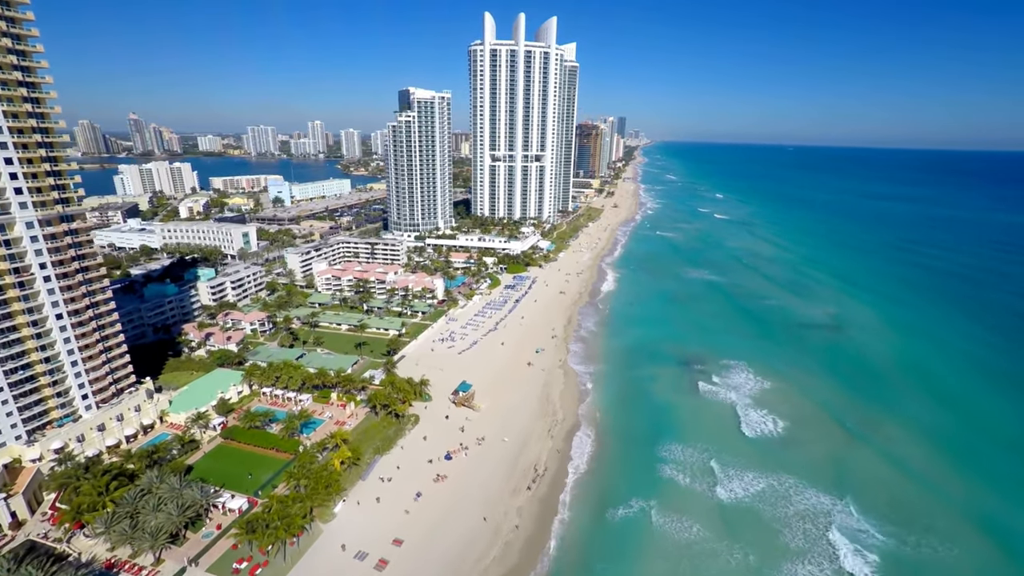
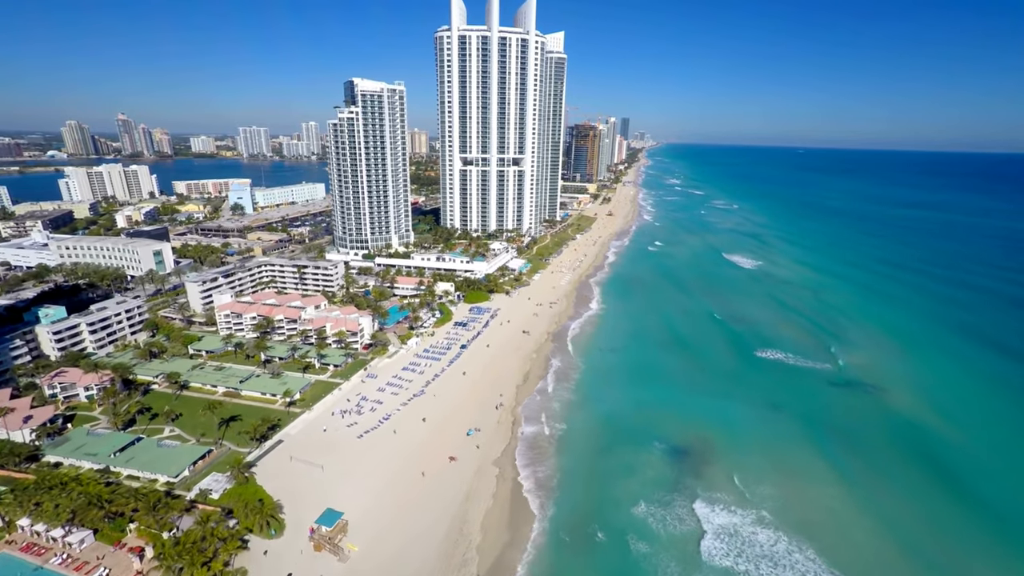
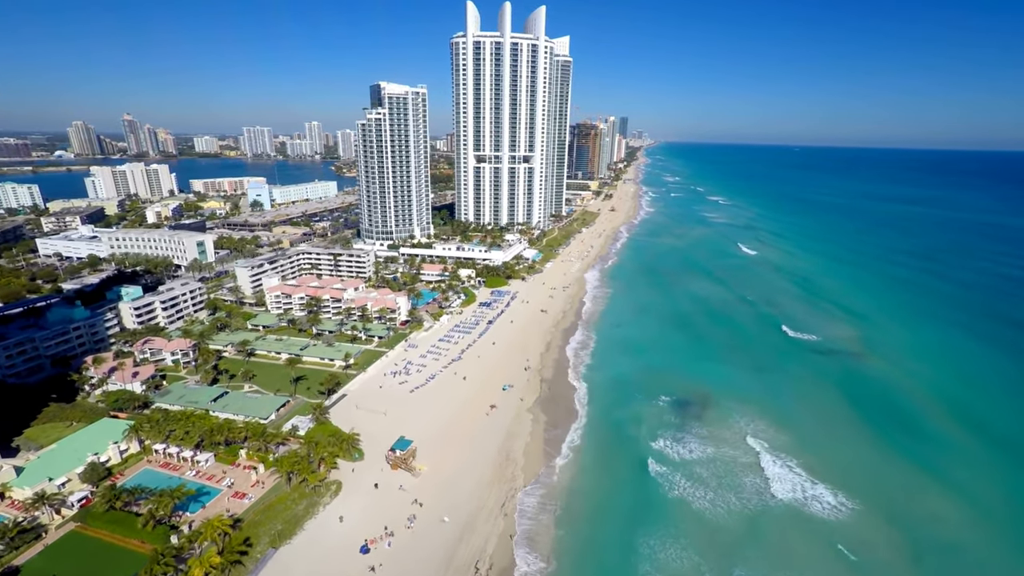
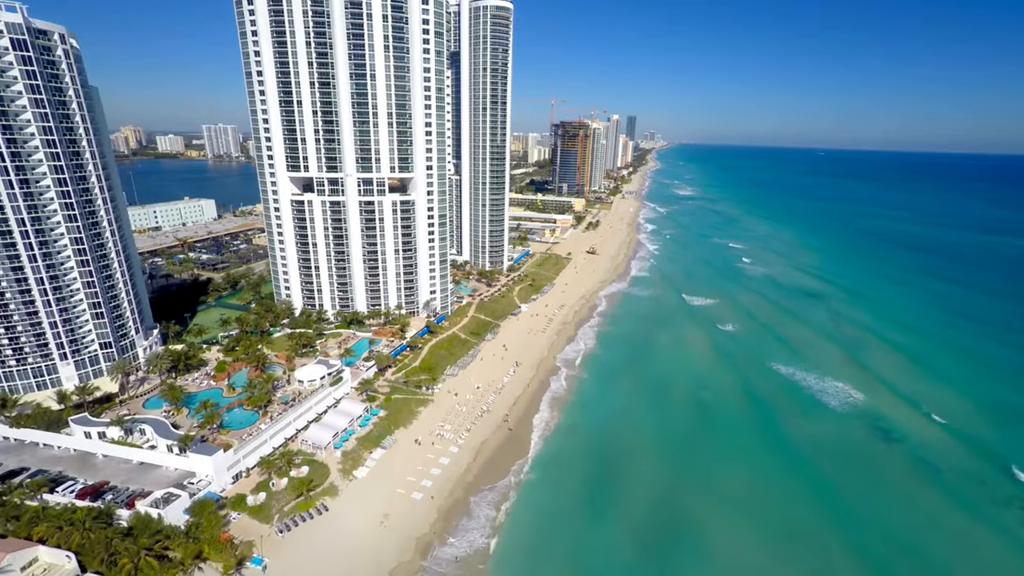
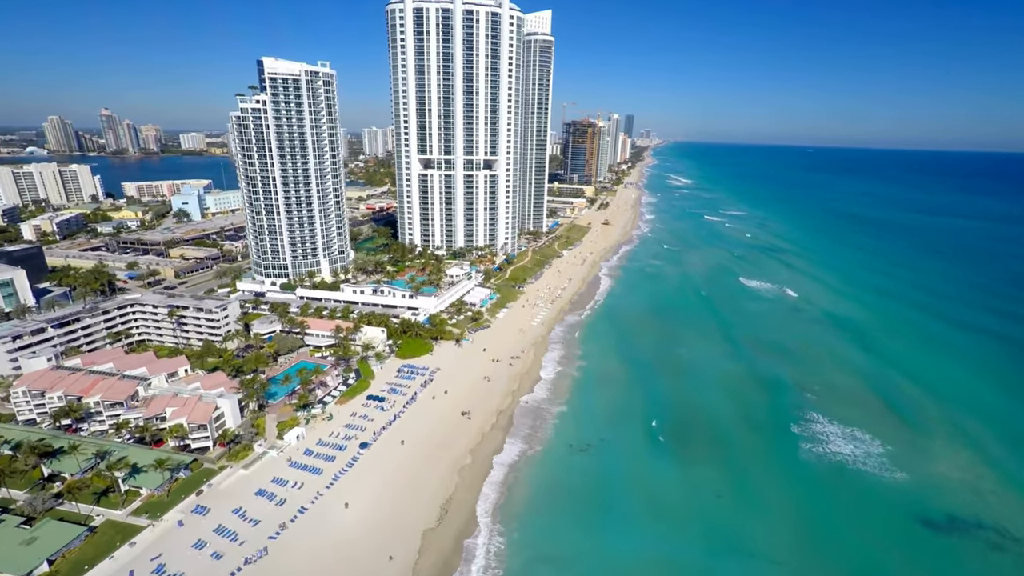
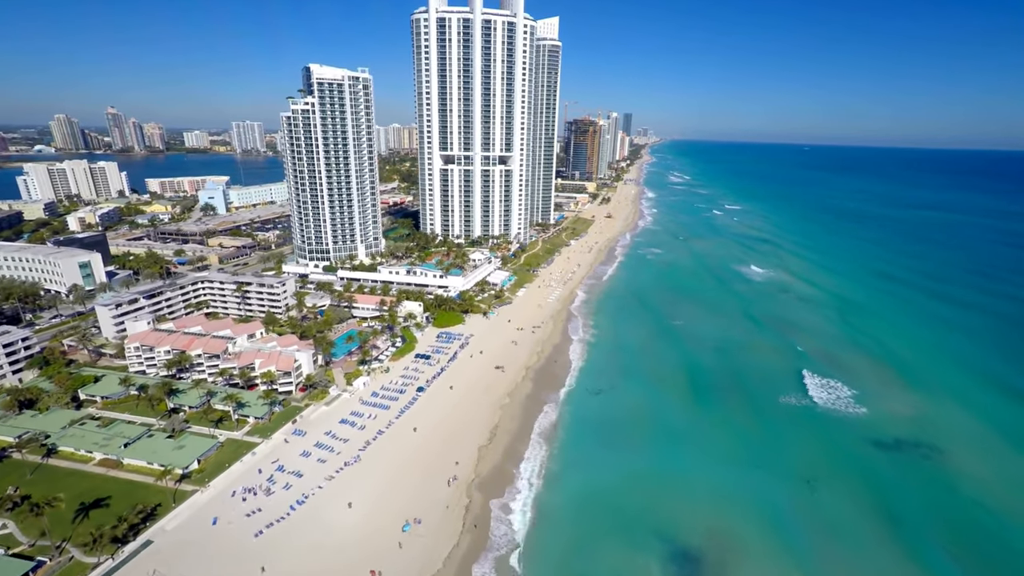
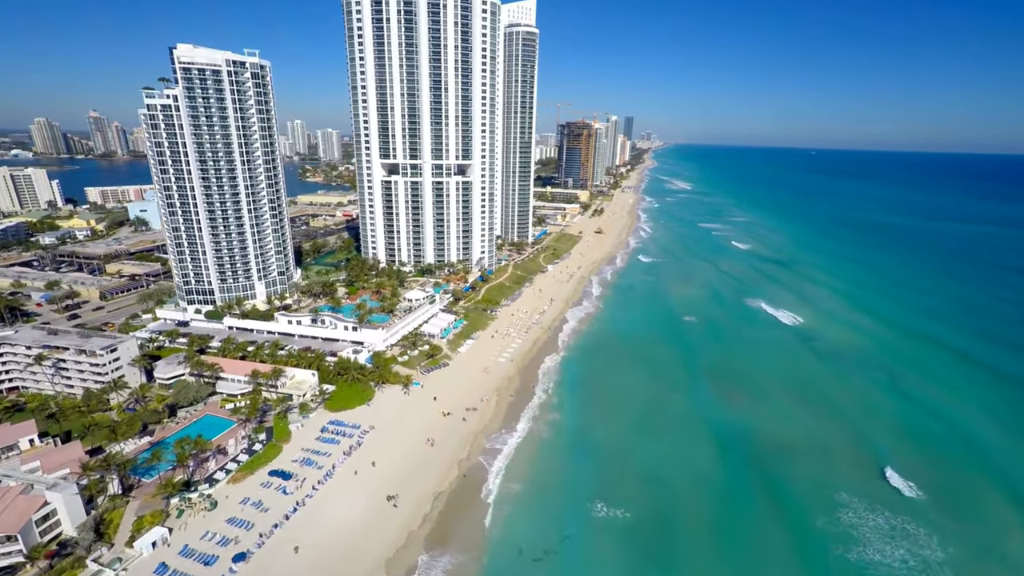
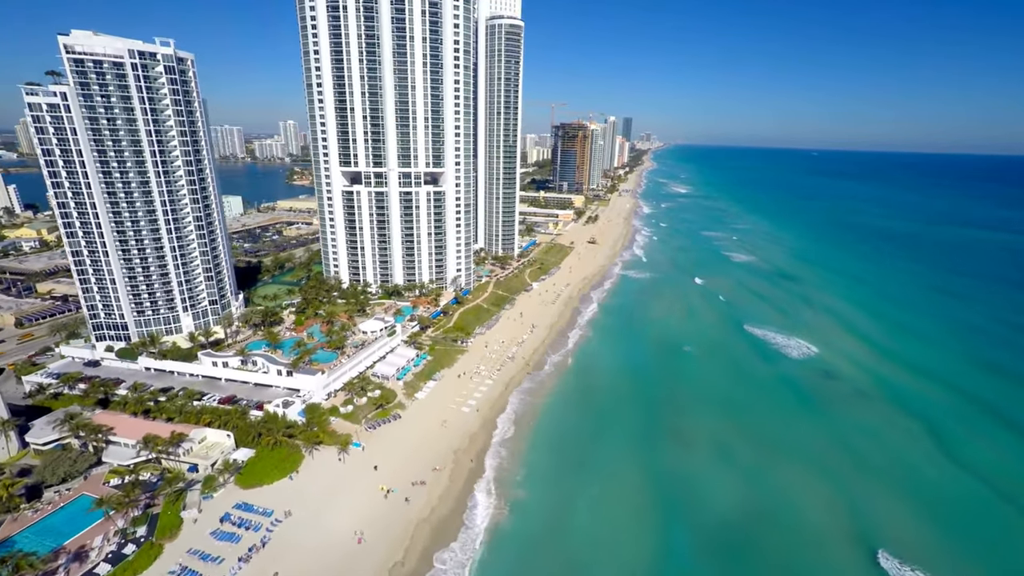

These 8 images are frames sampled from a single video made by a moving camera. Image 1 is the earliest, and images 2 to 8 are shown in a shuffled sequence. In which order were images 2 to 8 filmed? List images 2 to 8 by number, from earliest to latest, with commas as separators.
3, 2, 6, 5, 7, 8, 4
